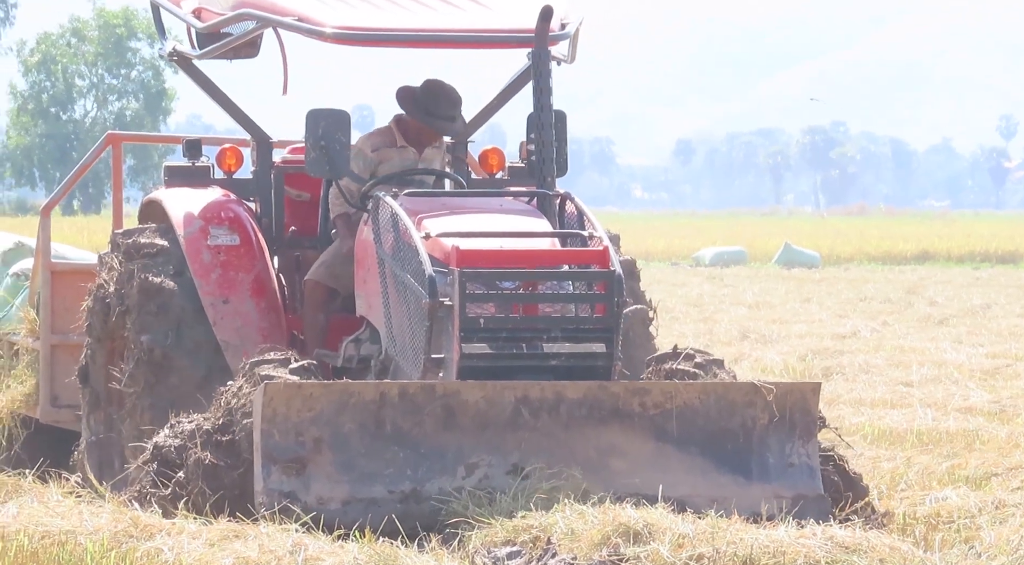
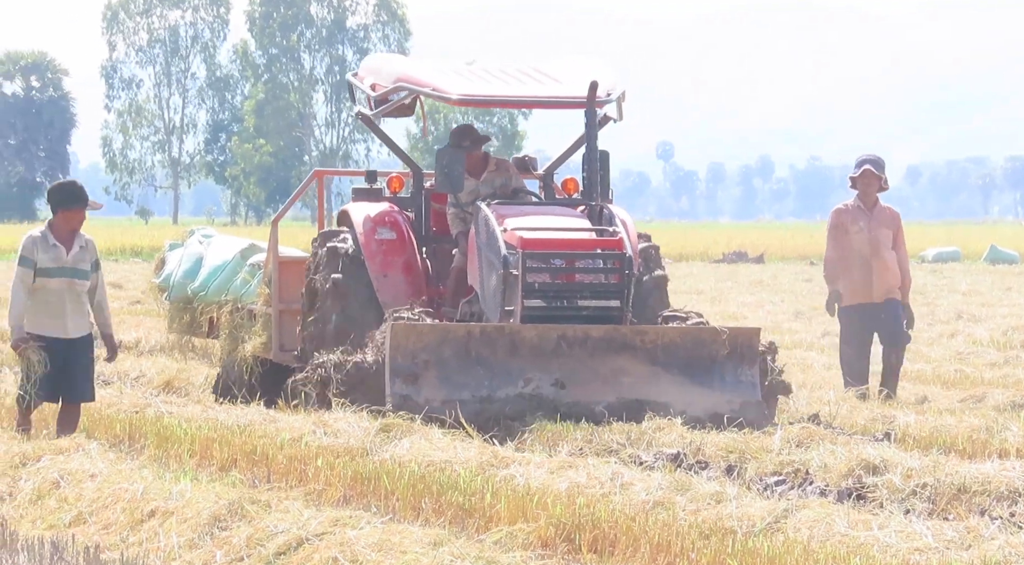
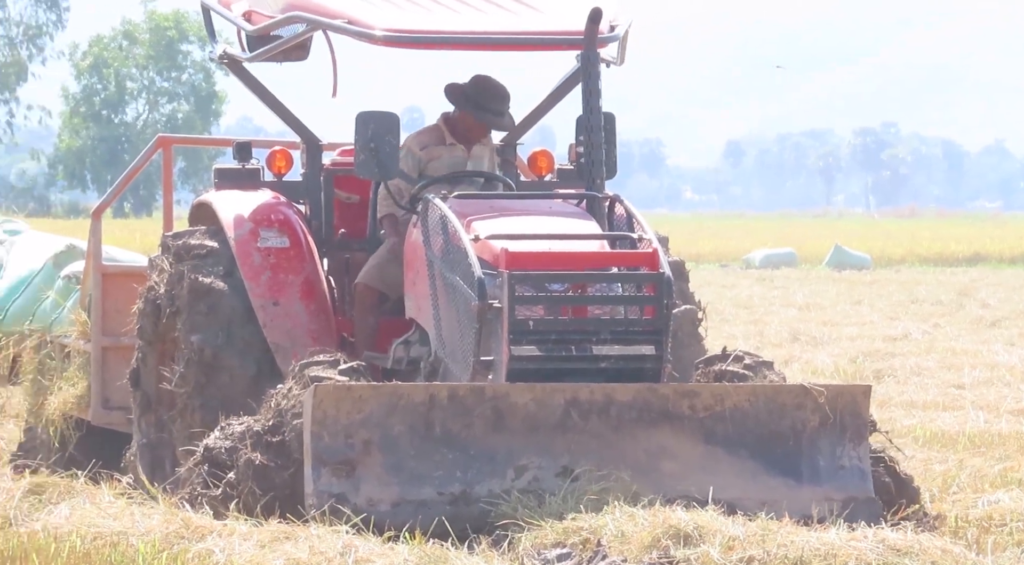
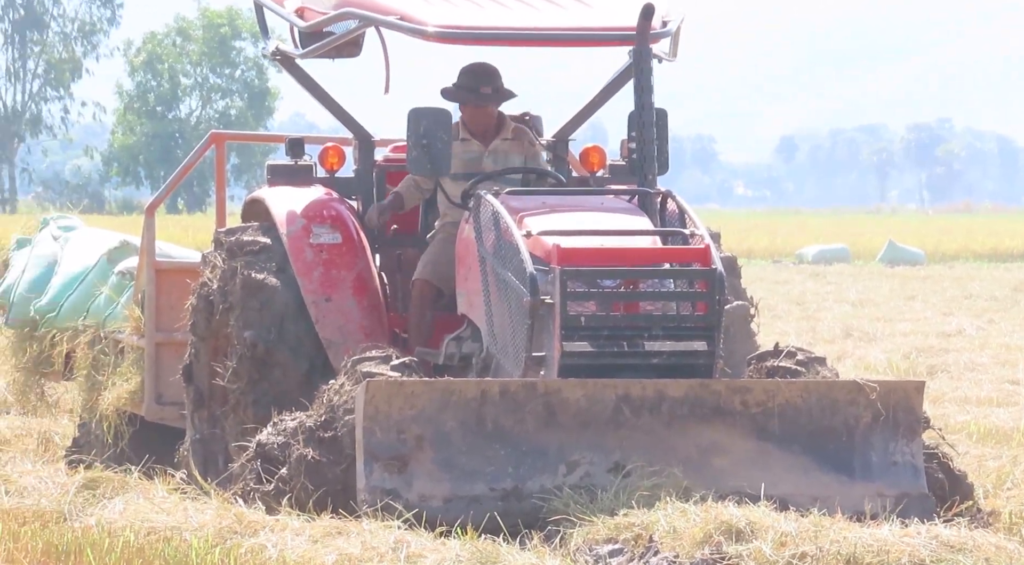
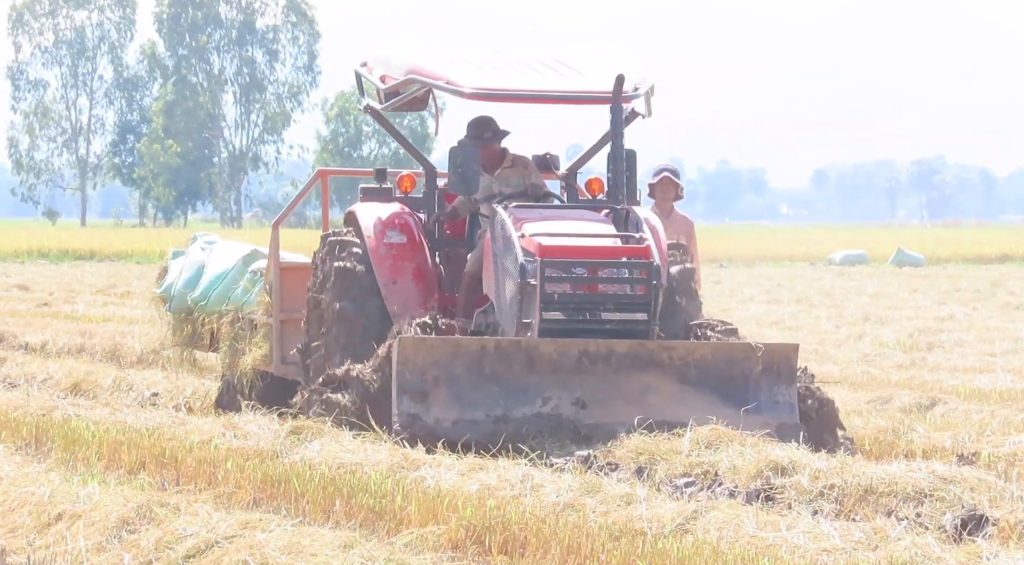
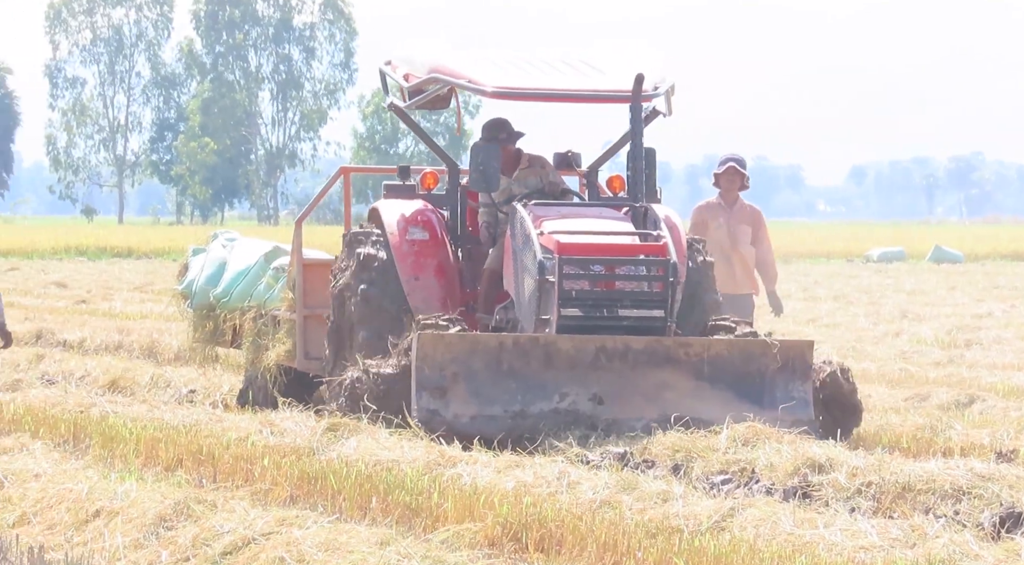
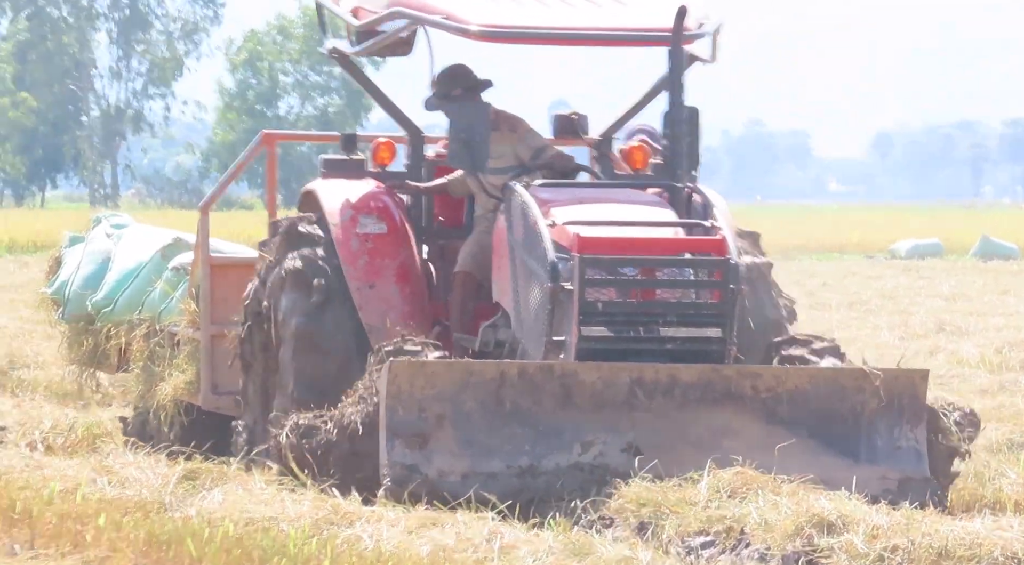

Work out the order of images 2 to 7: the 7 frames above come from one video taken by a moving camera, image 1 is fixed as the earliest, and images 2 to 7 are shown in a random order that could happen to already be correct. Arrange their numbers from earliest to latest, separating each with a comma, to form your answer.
3, 4, 7, 5, 6, 2
